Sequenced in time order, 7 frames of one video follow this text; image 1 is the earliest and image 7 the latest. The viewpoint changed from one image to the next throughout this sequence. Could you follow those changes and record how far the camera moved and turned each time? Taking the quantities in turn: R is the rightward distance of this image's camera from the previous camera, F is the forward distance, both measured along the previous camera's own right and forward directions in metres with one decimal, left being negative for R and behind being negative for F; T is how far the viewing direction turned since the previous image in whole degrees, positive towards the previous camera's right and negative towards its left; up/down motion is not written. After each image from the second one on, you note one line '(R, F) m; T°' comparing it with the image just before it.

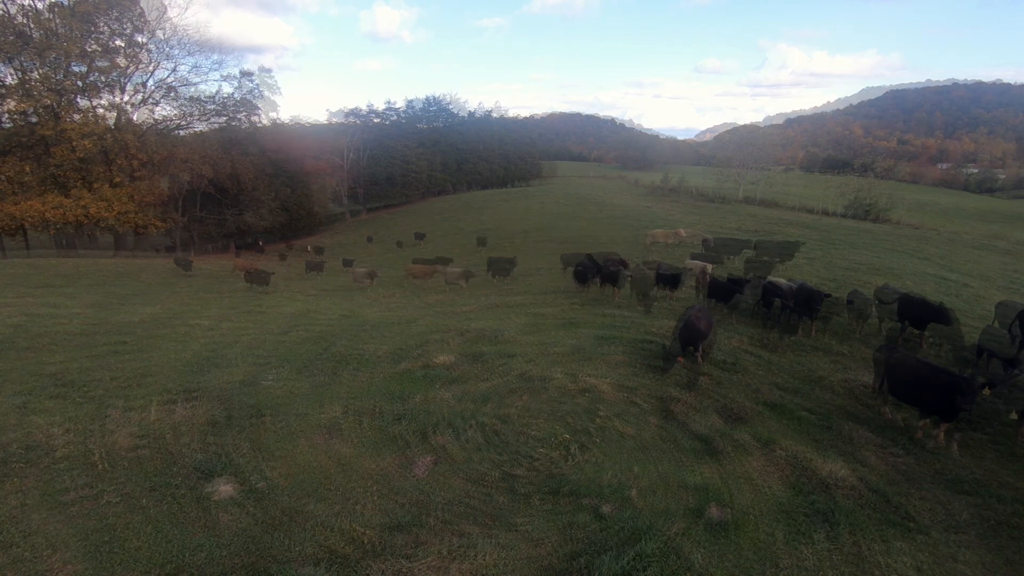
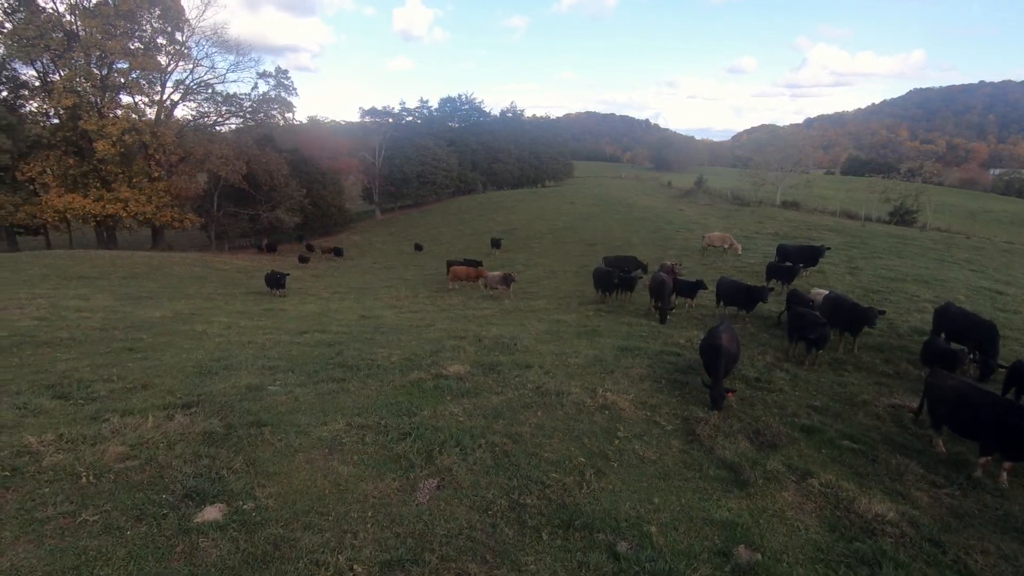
(+0.1, +0.4) m; -2°
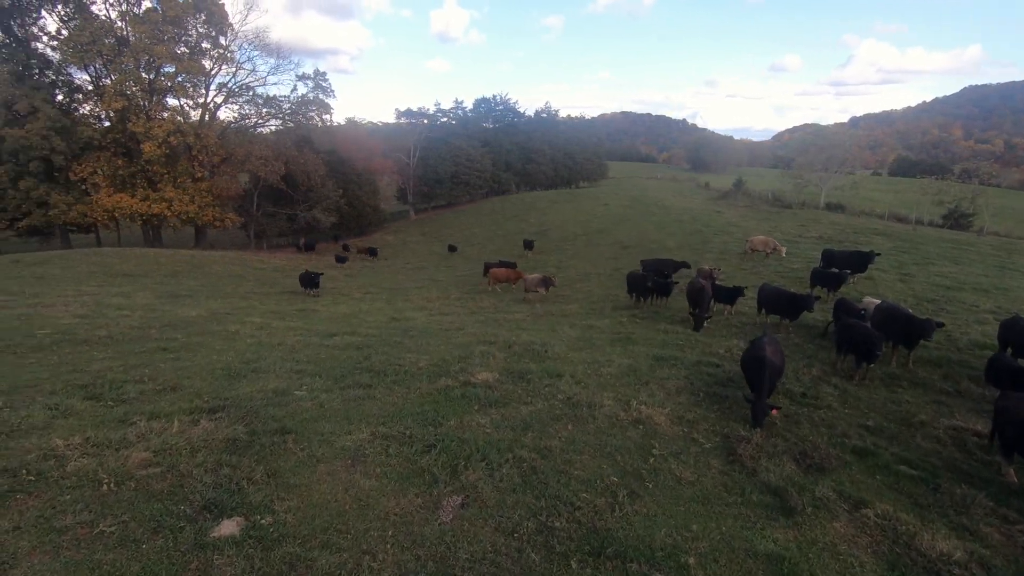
(0.0, +0.3) m; -3°
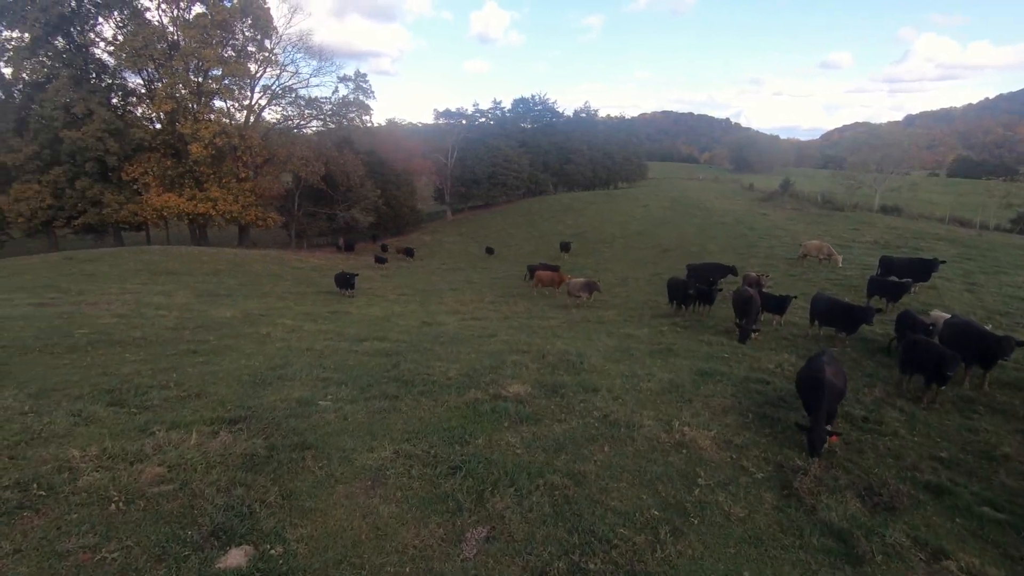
(0.0, +0.4) m; -4°
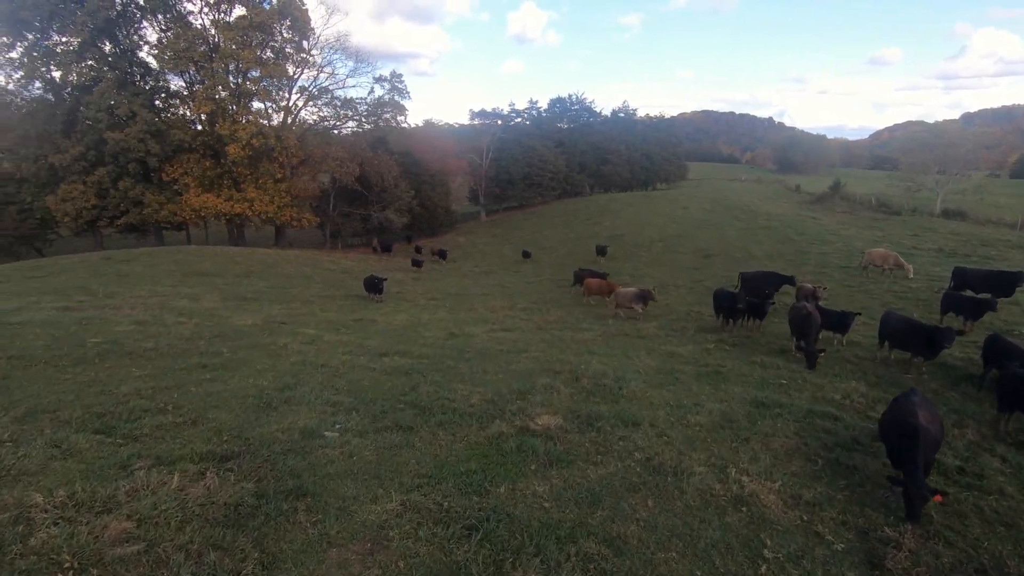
(0.0, +0.9) m; -4°
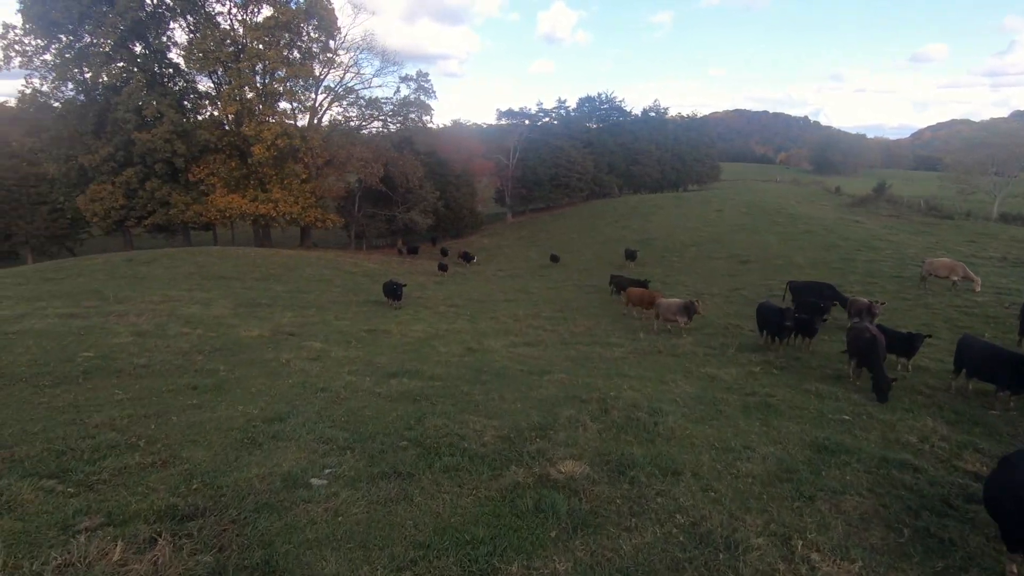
(+0.1, +1.0) m; -3°
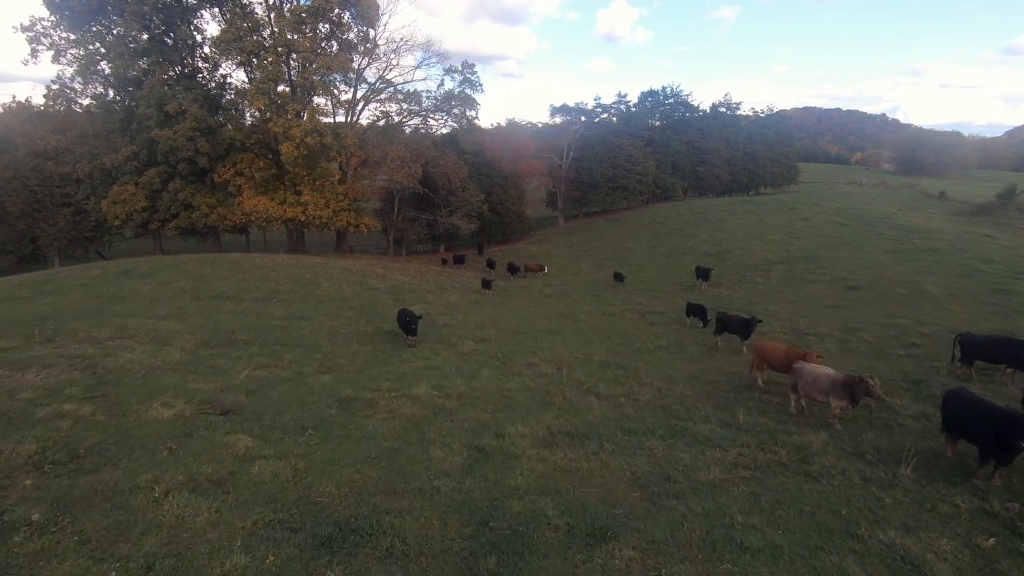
(+0.2, +4.4) m; -5°
